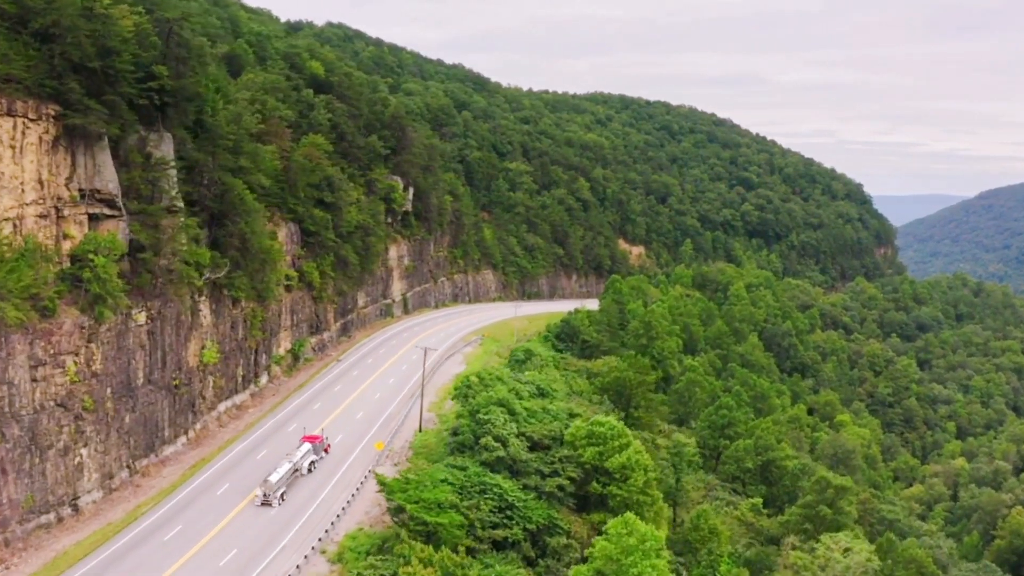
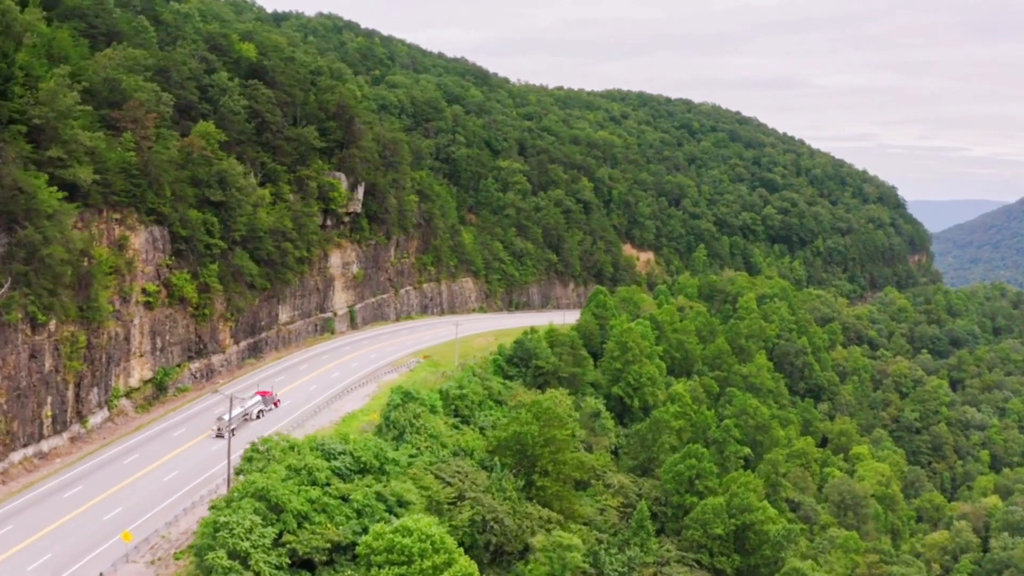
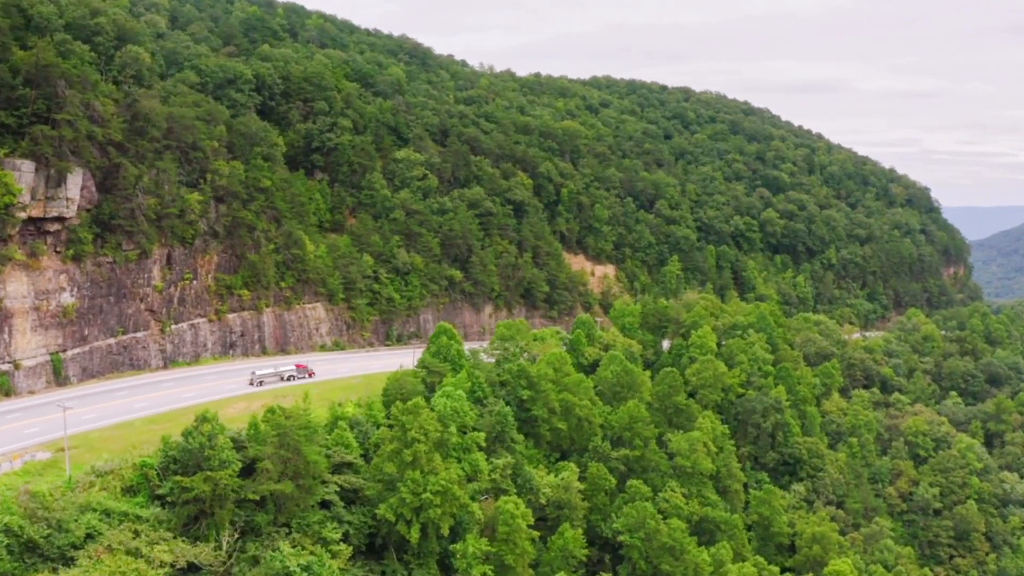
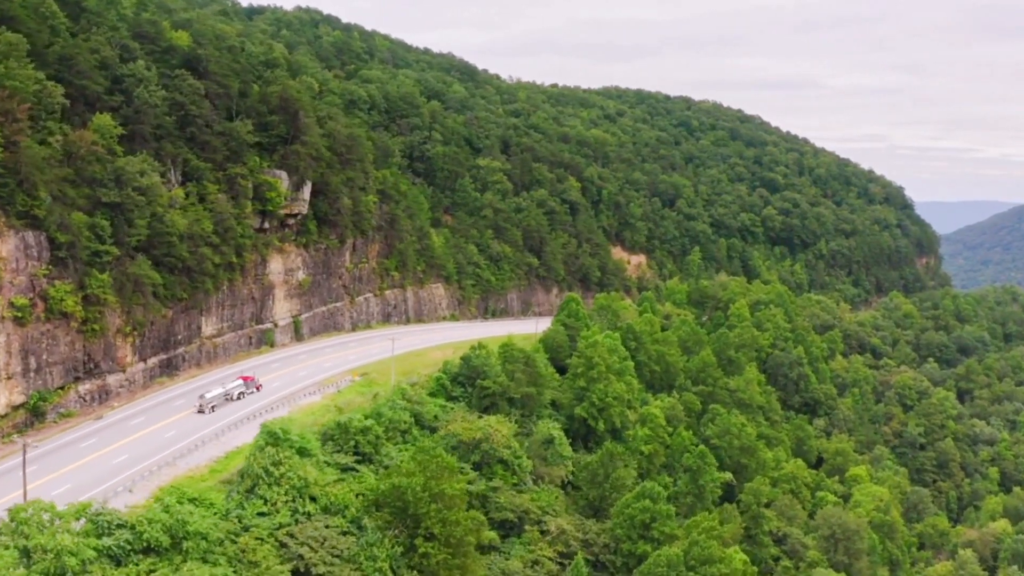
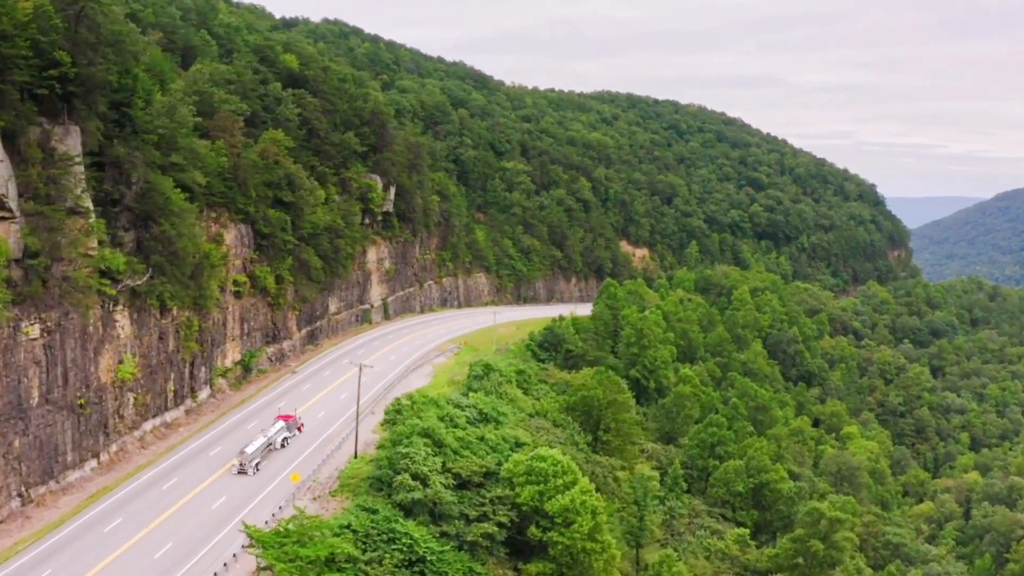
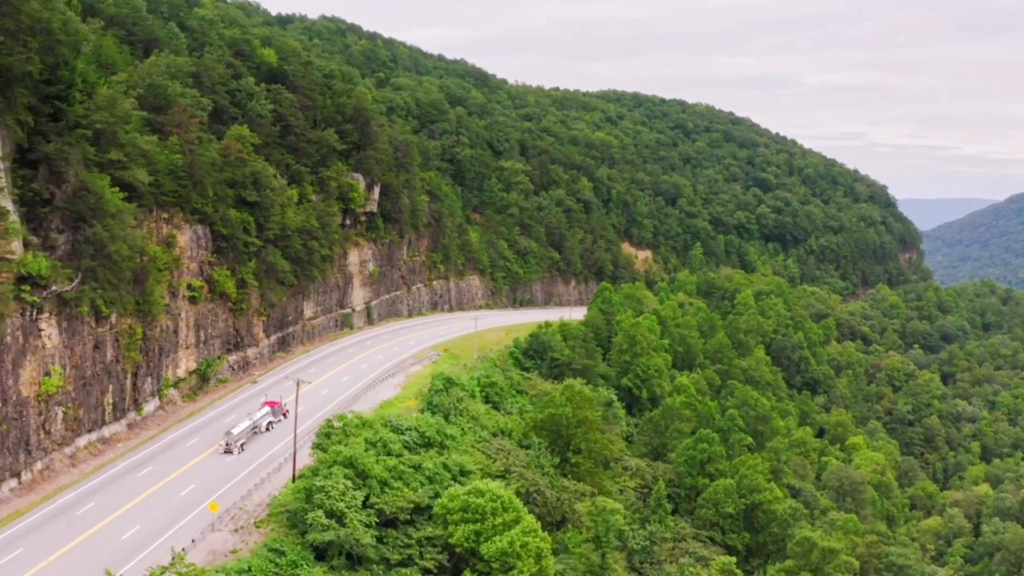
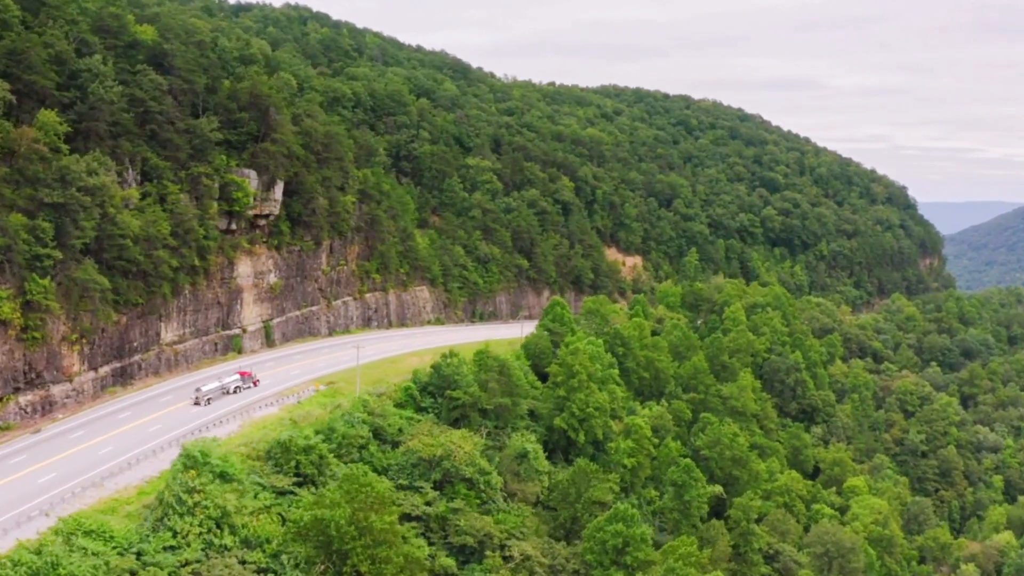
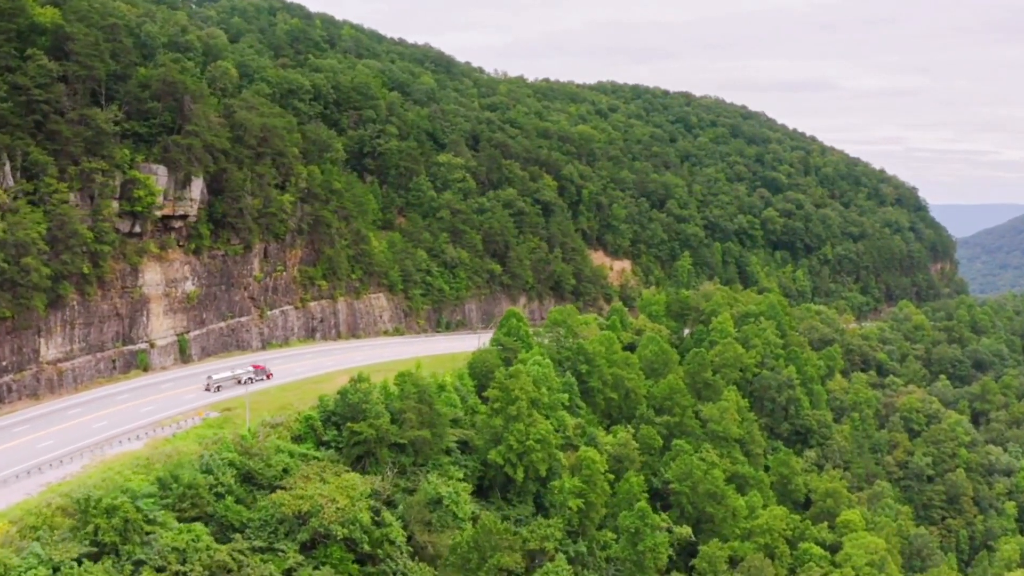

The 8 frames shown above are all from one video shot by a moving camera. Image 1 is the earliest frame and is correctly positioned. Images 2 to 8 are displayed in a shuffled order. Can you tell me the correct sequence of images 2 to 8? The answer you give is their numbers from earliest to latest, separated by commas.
5, 6, 2, 4, 7, 8, 3
